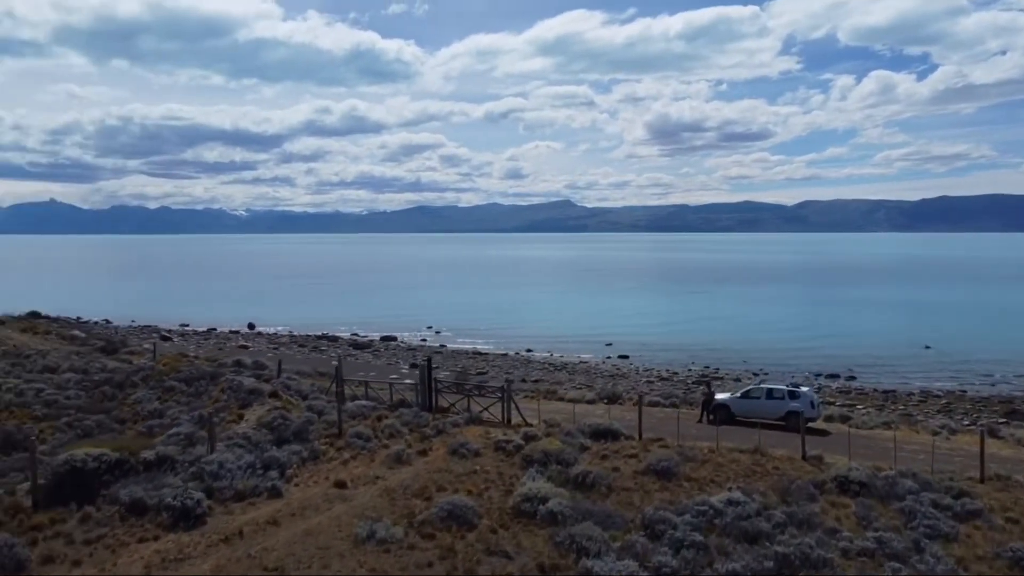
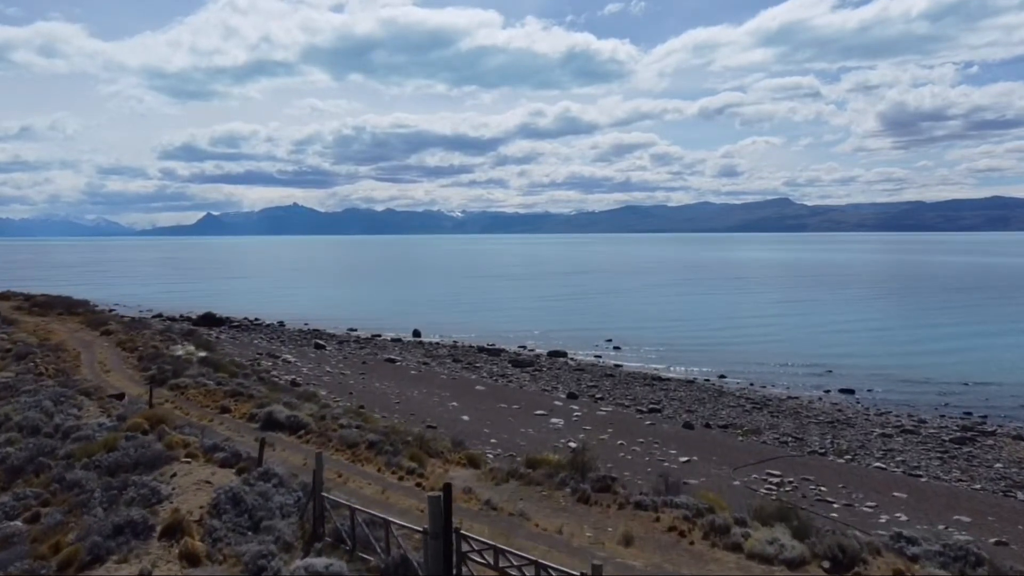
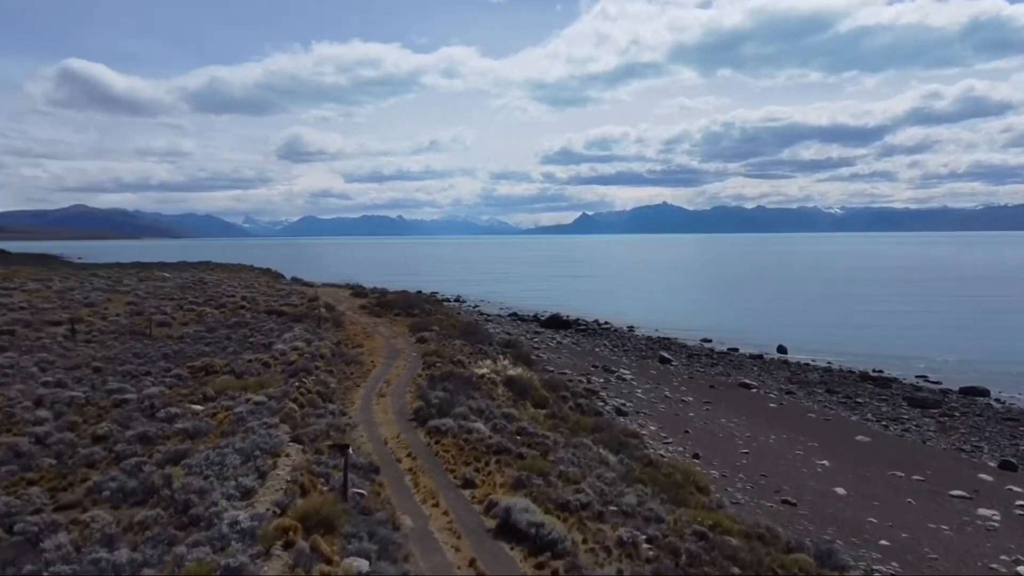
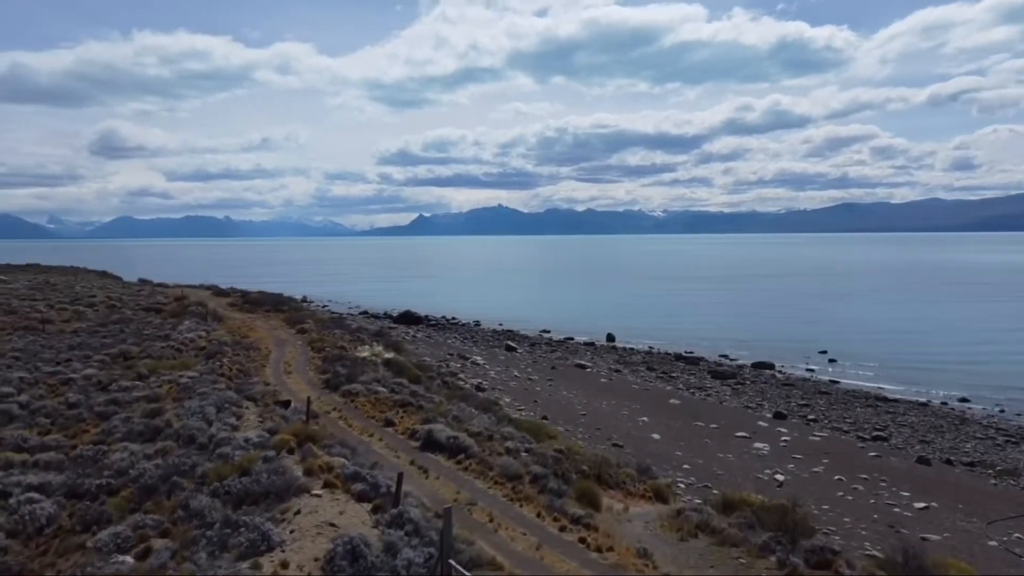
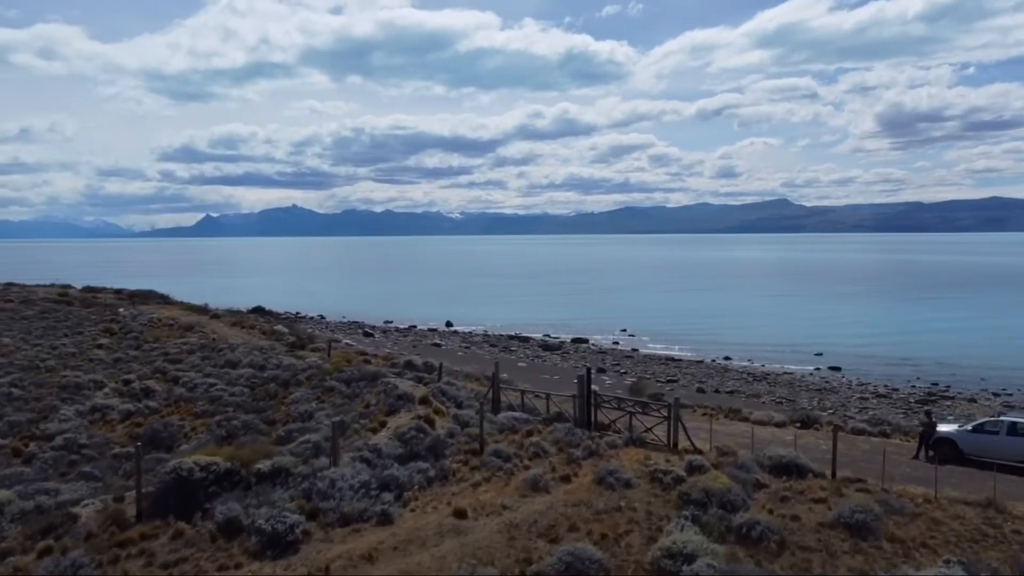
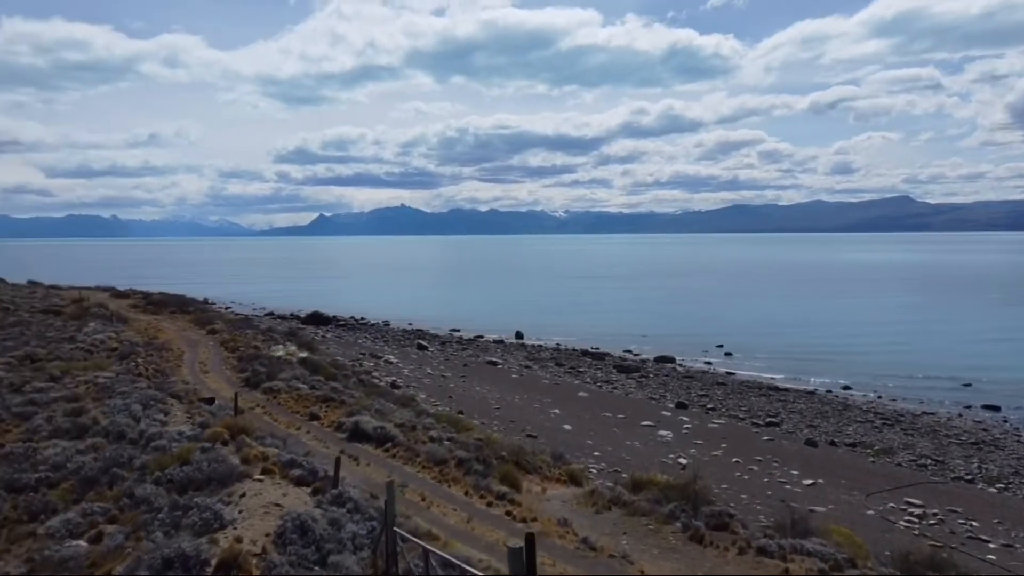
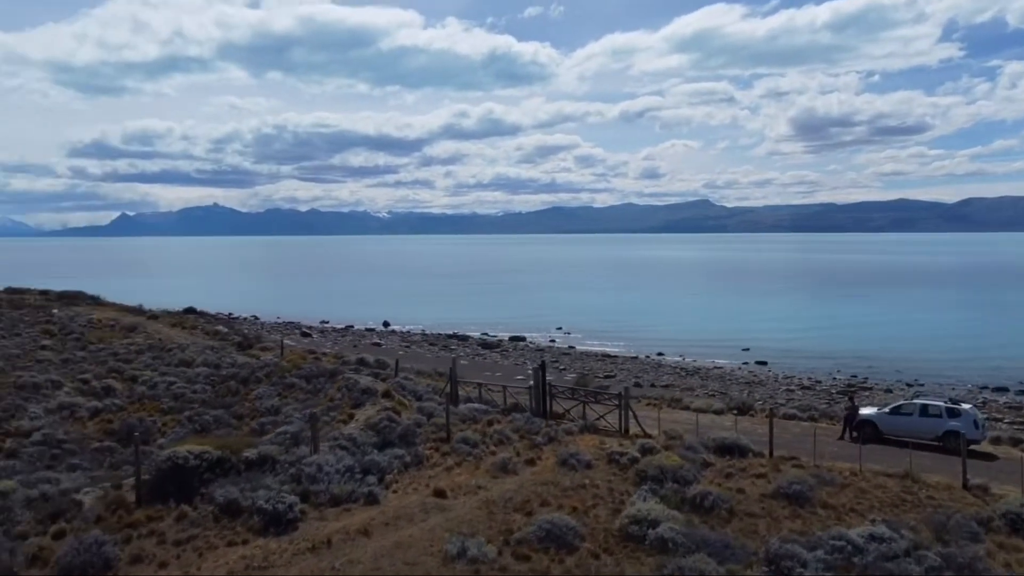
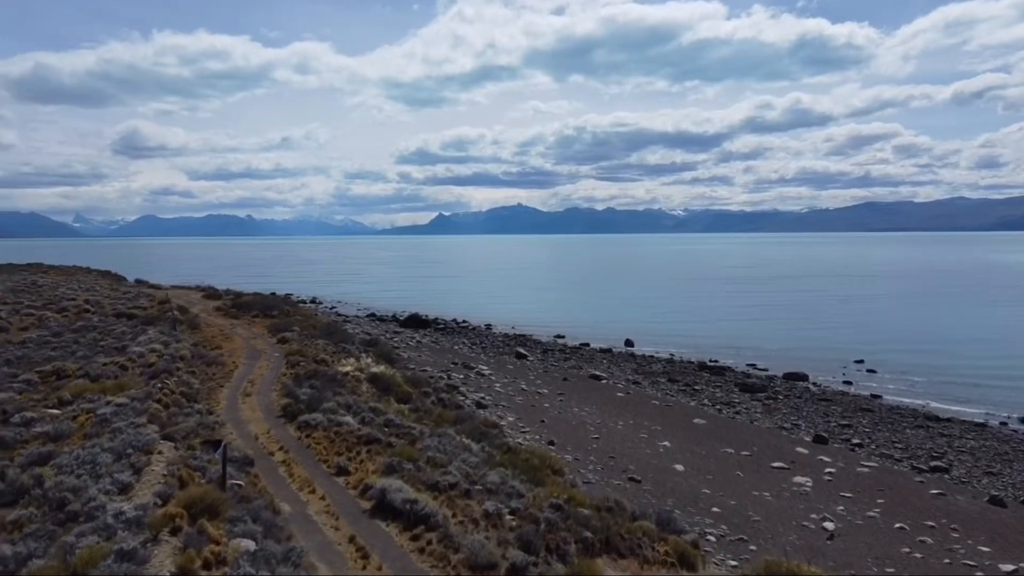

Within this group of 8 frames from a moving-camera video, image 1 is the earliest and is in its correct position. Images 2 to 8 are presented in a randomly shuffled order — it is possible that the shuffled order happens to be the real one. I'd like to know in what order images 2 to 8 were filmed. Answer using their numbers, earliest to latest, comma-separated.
7, 5, 2, 6, 4, 8, 3
